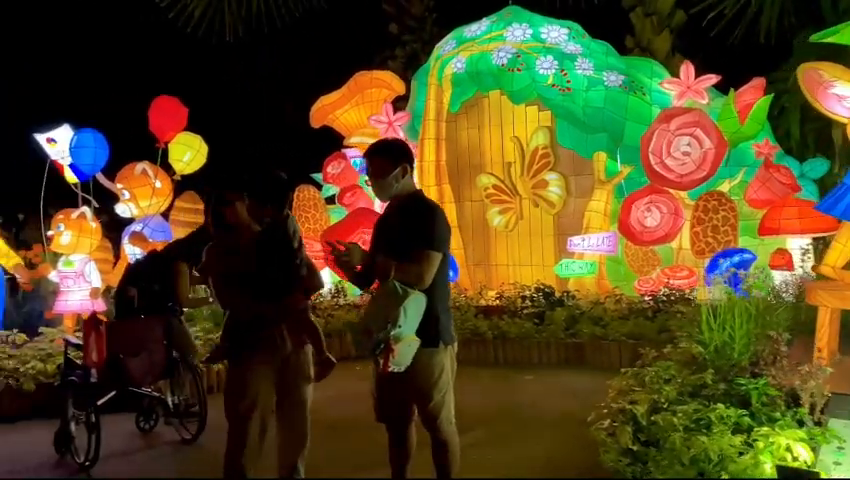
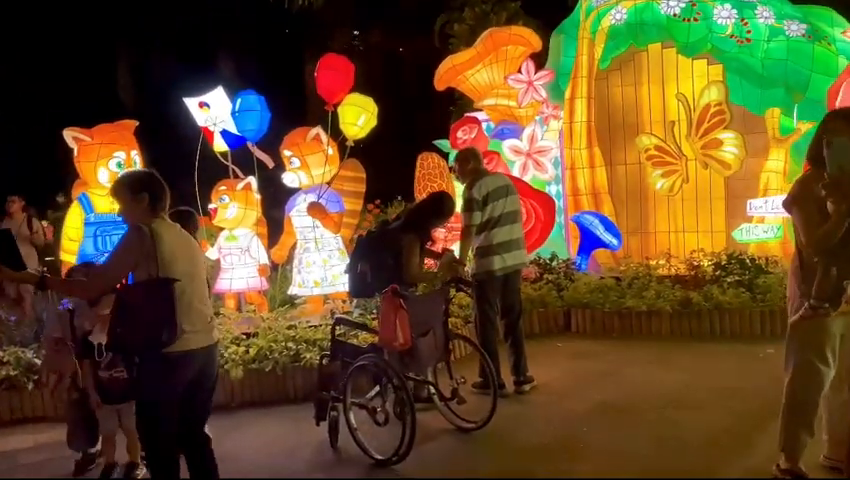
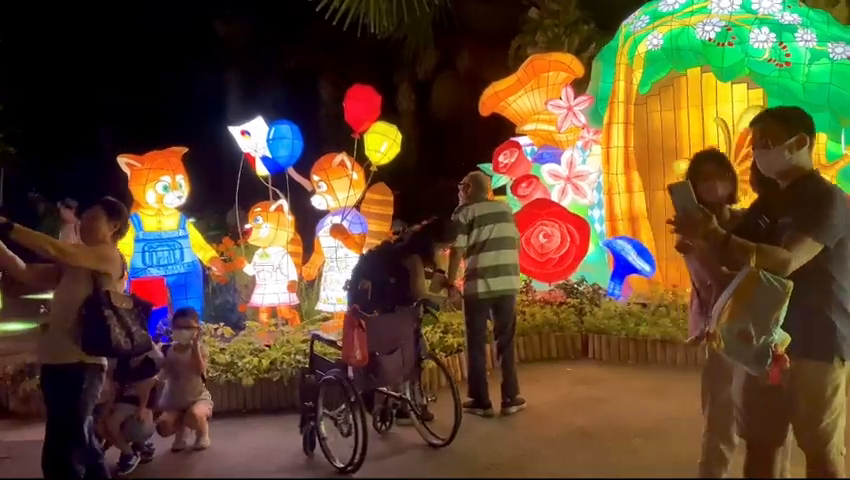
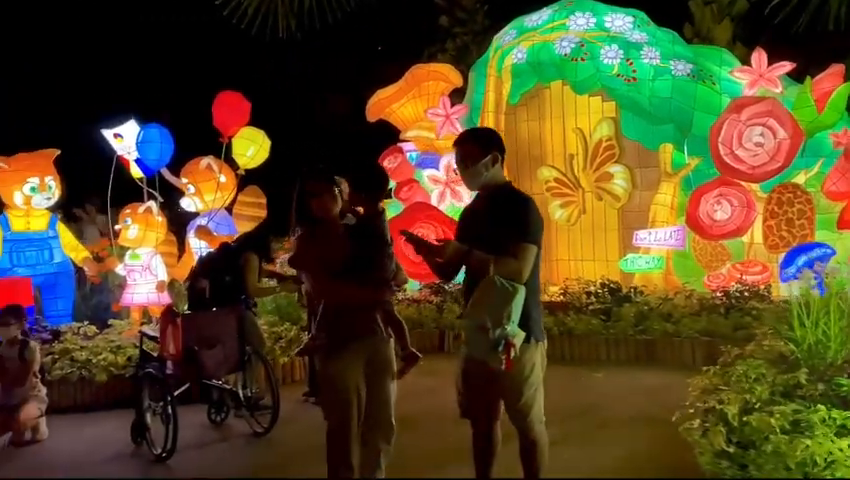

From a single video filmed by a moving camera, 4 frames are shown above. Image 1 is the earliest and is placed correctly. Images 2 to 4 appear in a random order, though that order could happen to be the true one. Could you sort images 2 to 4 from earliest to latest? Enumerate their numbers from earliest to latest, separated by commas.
4, 3, 2
